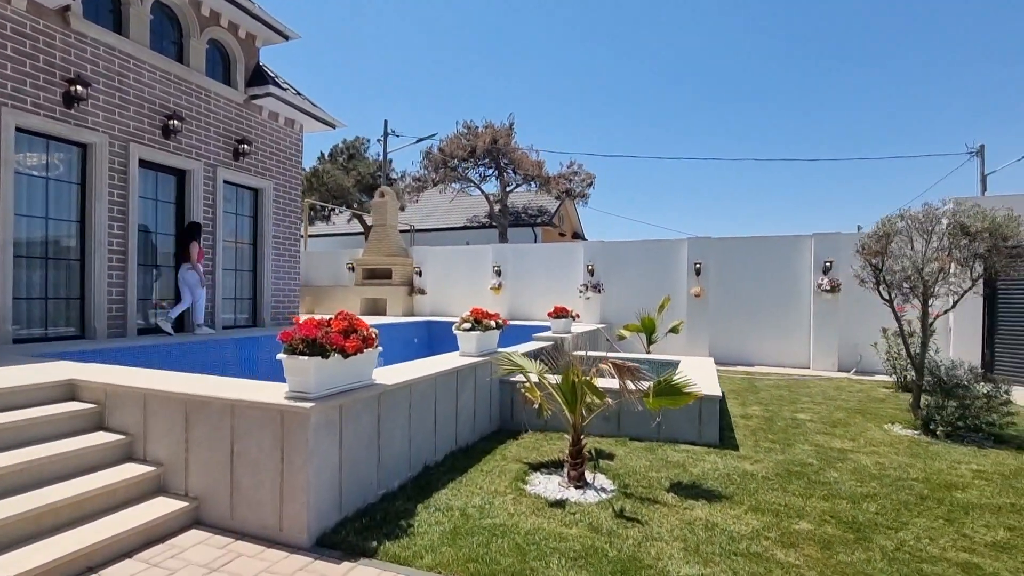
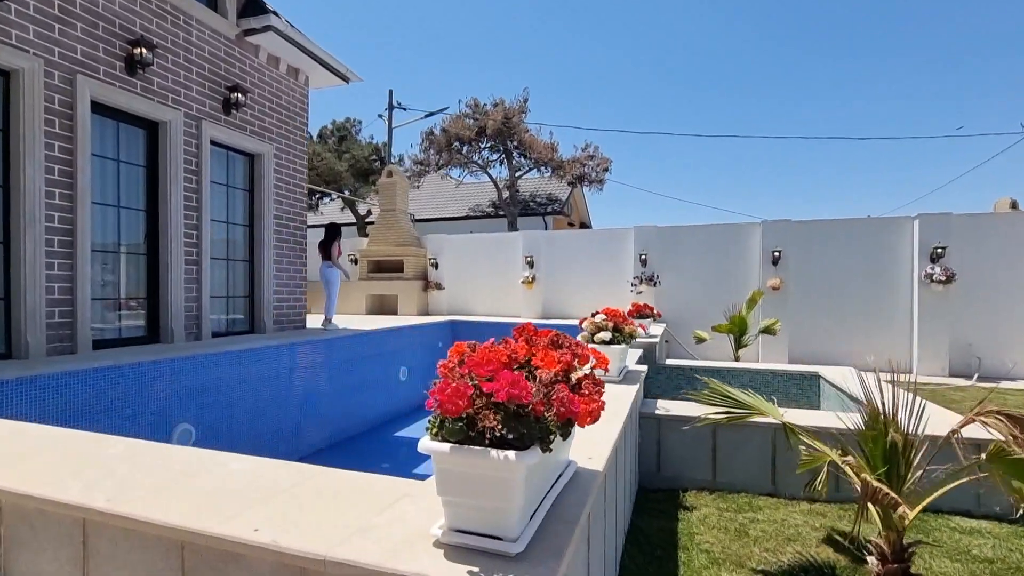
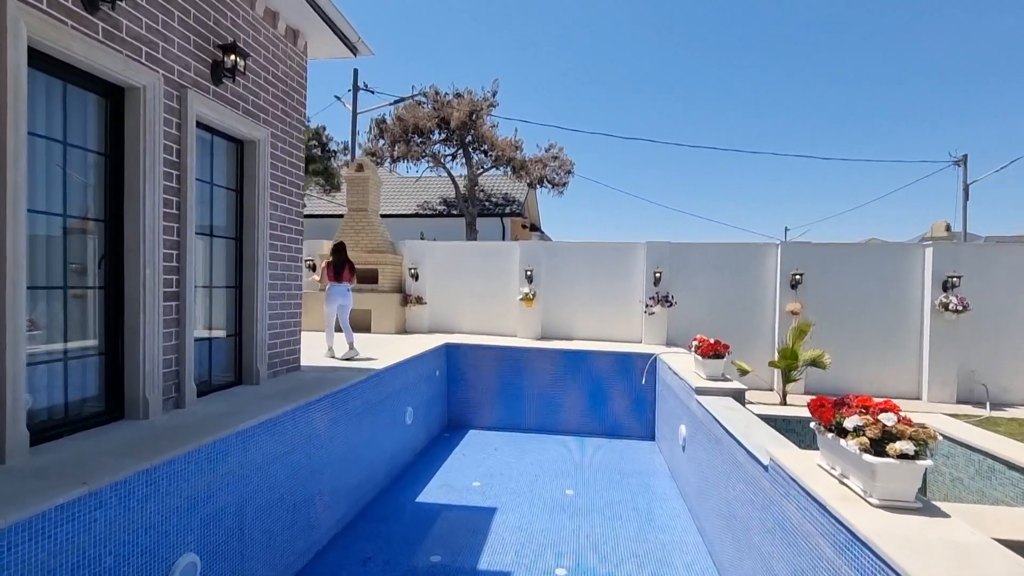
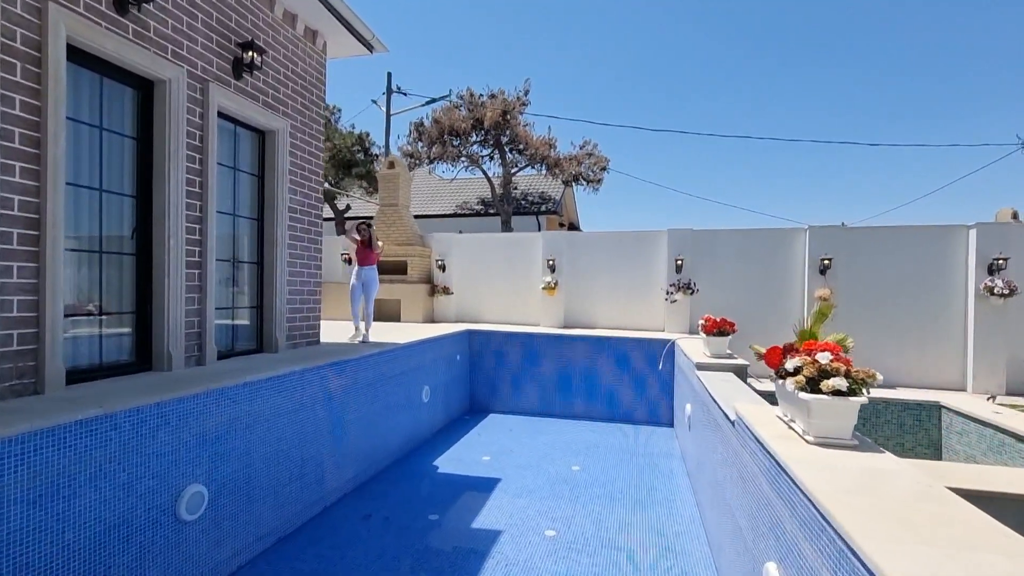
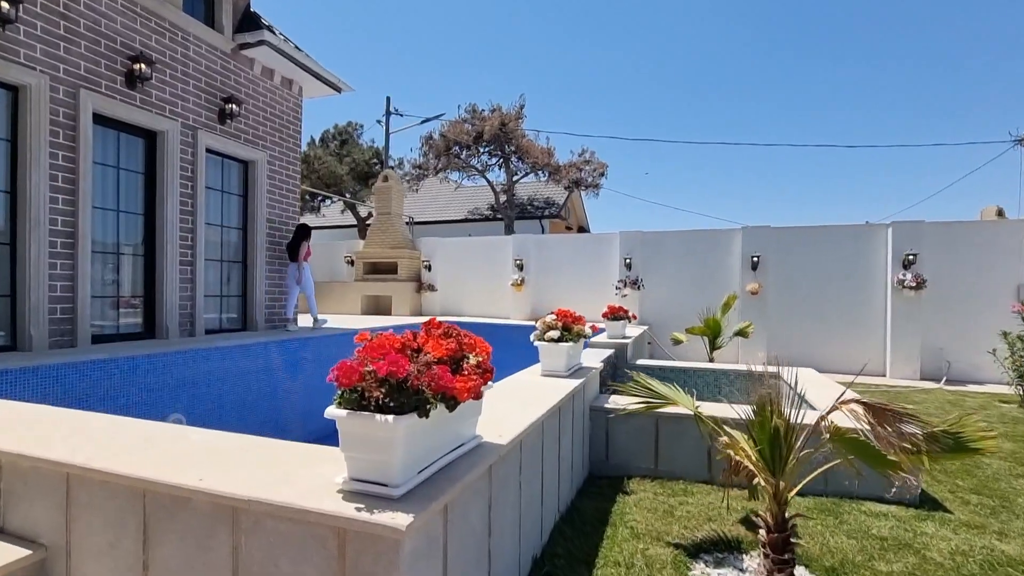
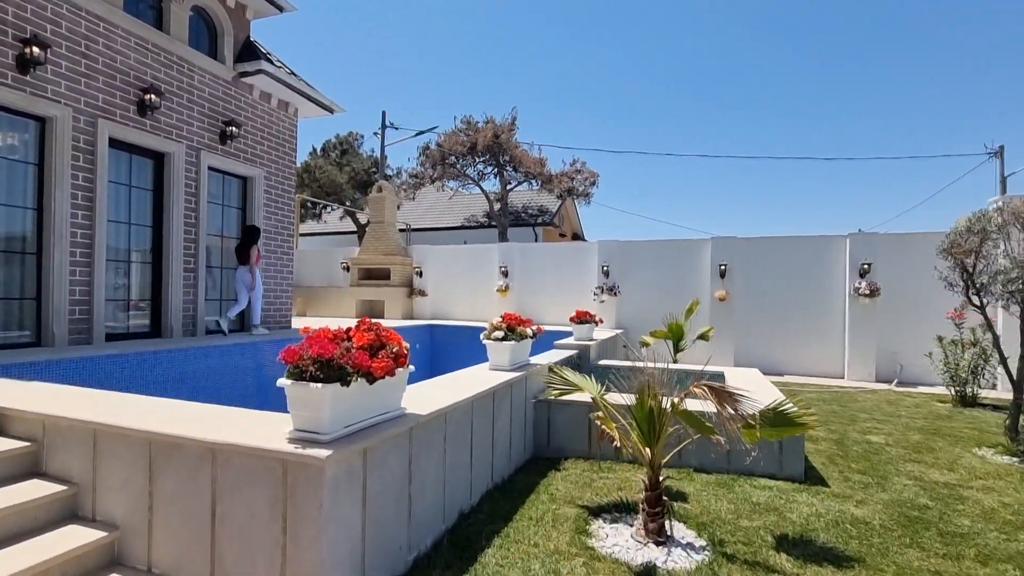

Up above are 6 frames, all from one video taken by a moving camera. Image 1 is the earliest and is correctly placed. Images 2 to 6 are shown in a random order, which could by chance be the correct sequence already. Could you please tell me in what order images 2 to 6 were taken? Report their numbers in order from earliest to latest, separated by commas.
6, 5, 2, 4, 3
